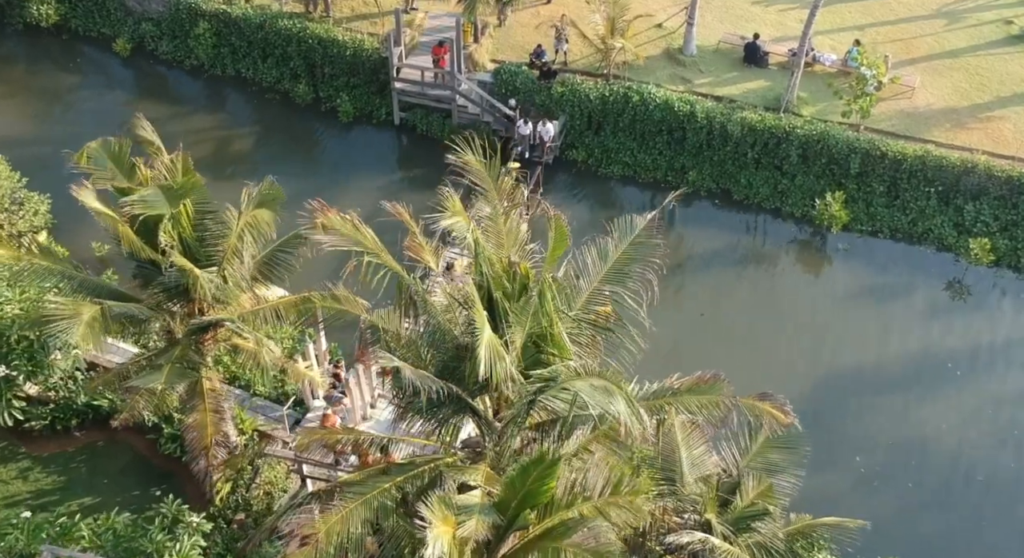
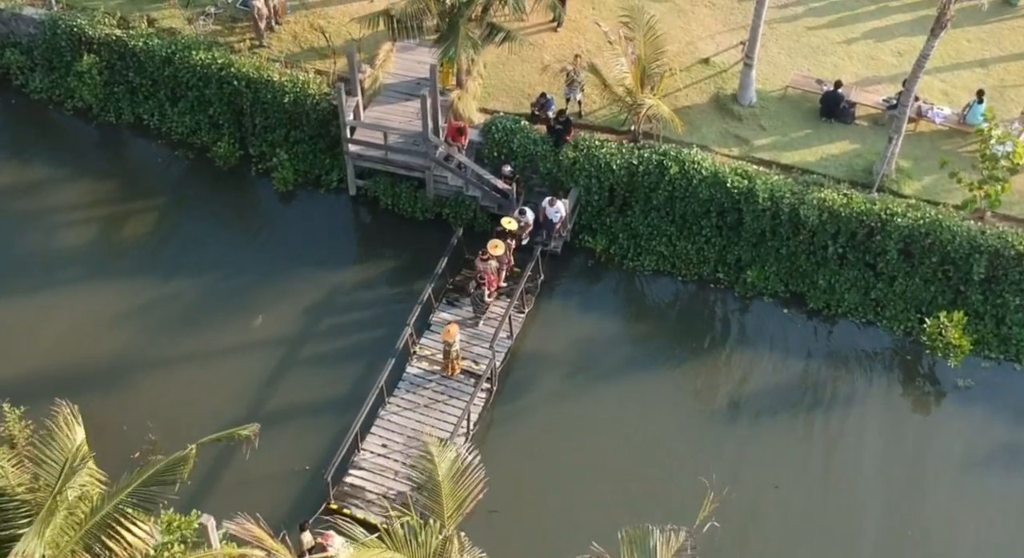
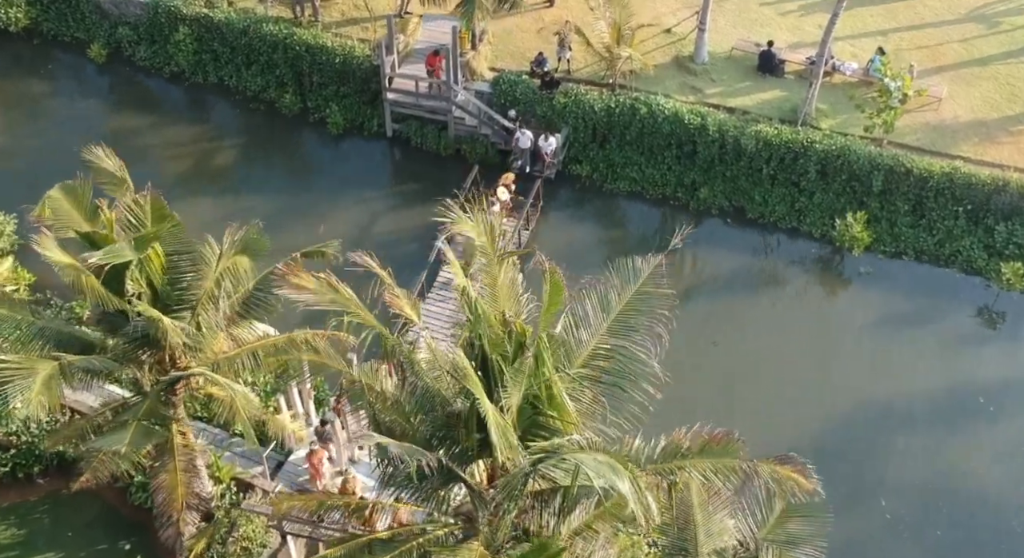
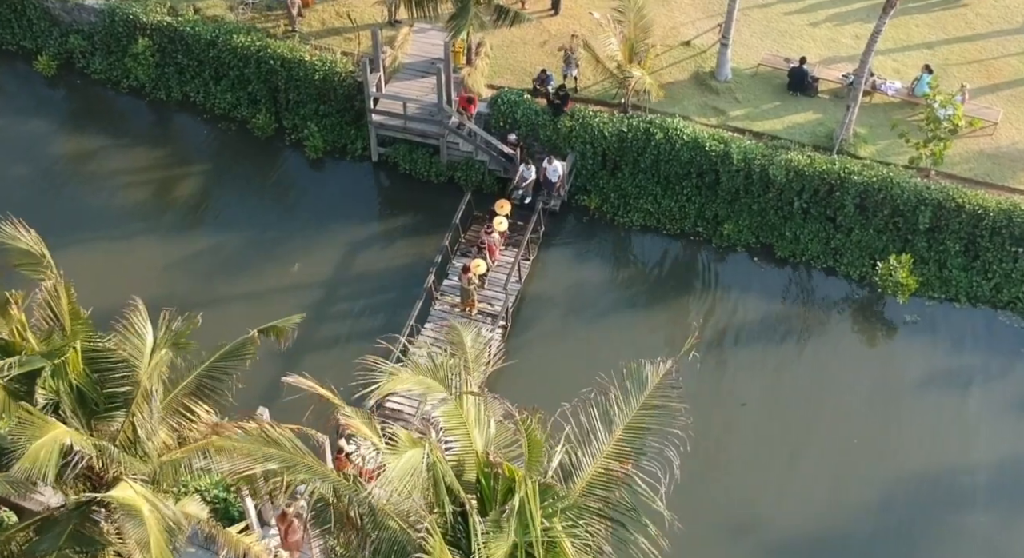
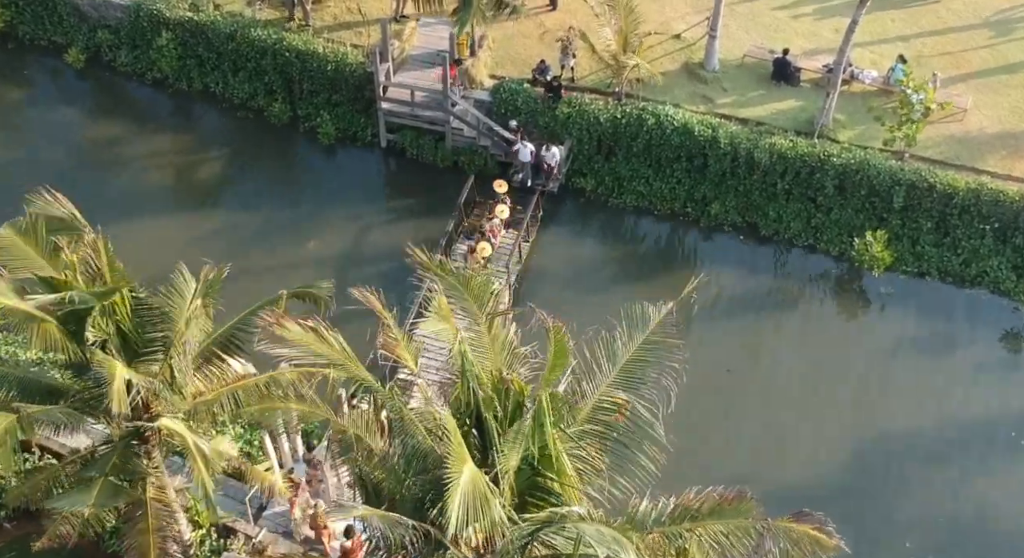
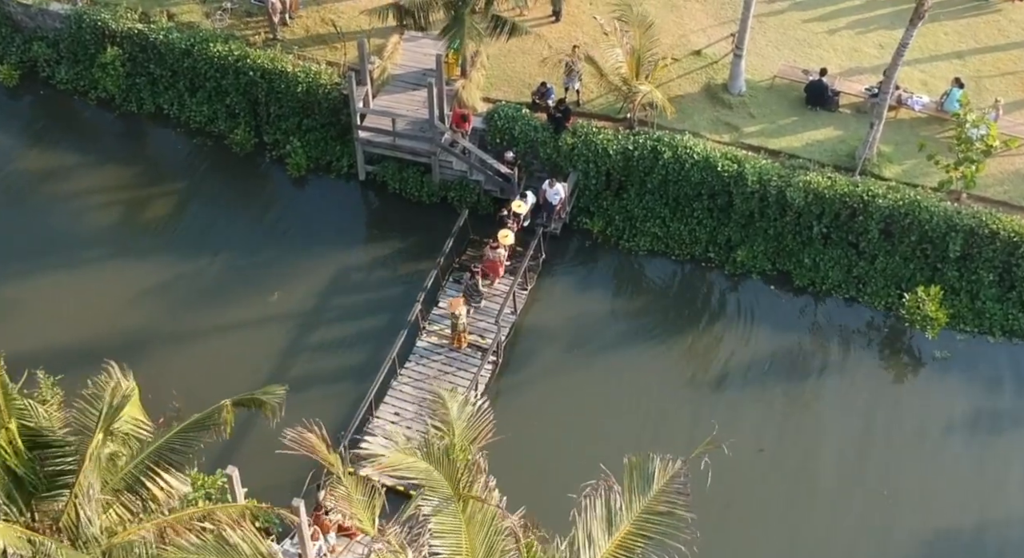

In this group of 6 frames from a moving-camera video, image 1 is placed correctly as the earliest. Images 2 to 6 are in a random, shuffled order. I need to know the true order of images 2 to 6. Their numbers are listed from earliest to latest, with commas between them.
3, 5, 4, 6, 2
